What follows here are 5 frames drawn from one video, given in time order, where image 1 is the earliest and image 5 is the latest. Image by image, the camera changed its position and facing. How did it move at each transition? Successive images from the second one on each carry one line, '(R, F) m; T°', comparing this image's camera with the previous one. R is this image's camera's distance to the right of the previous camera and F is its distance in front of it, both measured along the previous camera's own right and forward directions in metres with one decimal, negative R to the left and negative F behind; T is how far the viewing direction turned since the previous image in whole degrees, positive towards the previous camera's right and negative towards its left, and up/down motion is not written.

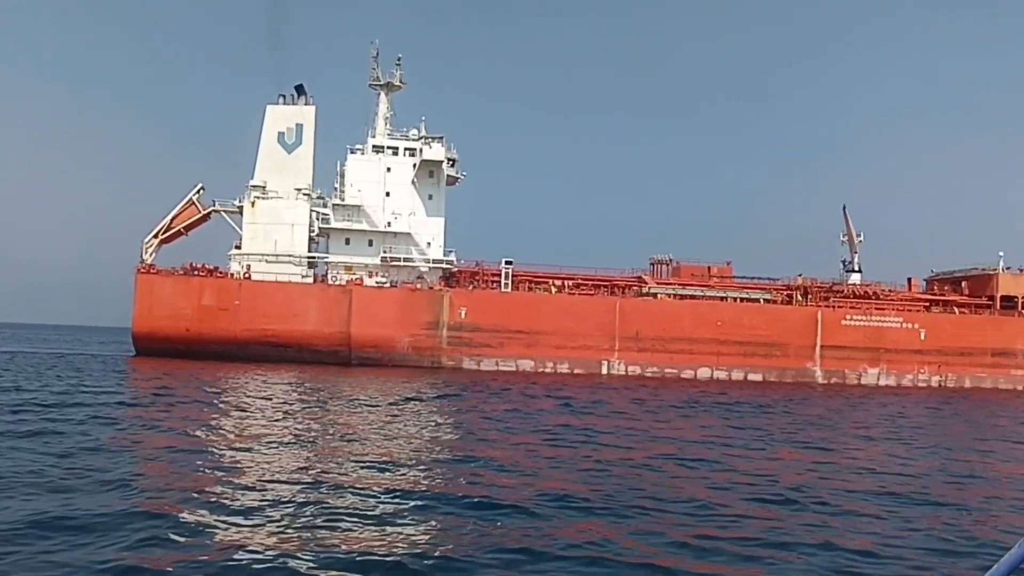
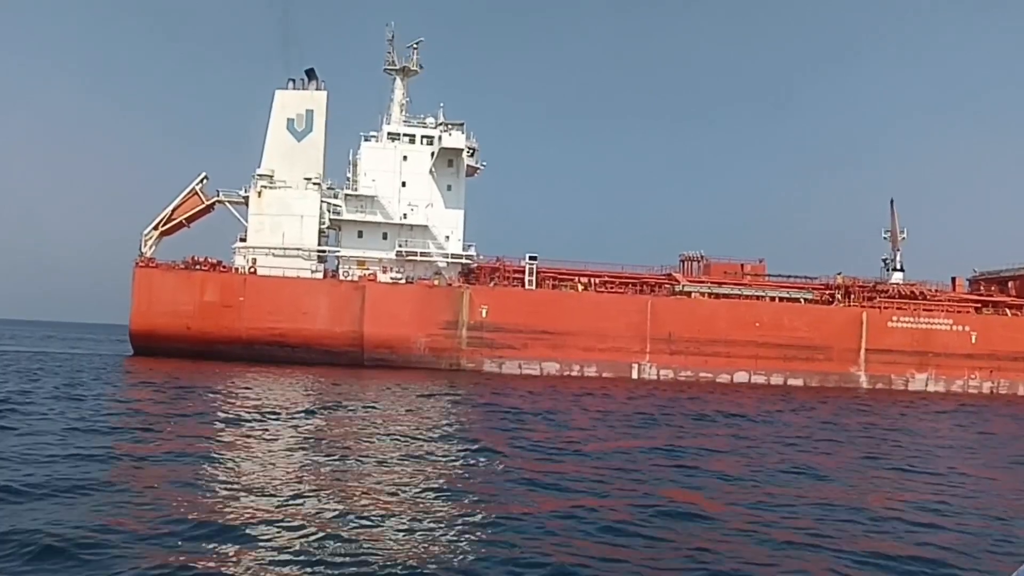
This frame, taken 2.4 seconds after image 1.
(-0.6, +1.5) m; 0°
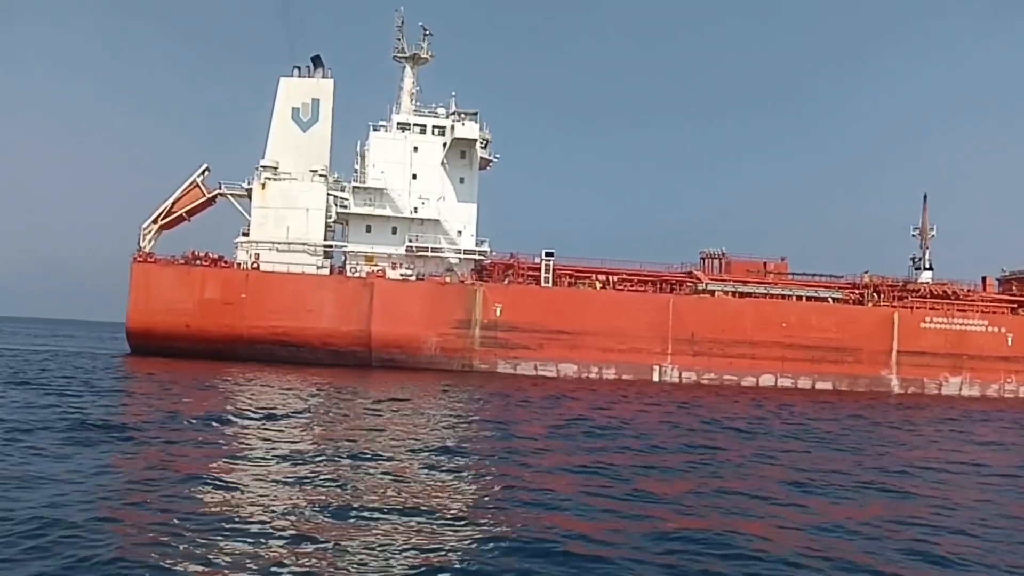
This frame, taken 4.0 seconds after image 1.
(-0.4, +1.0) m; 0°
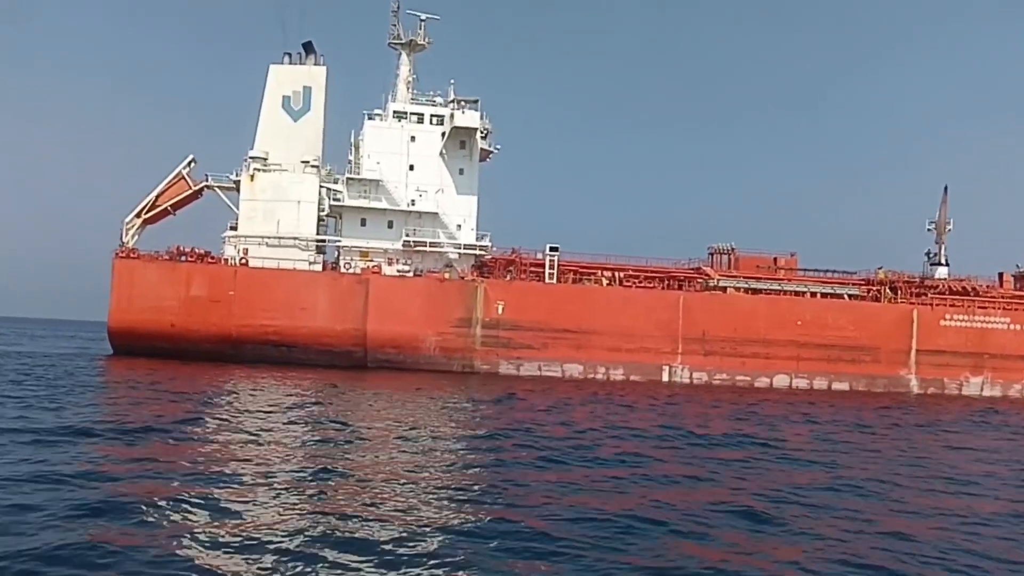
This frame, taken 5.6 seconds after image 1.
(-0.2, +1.0) m; +1°
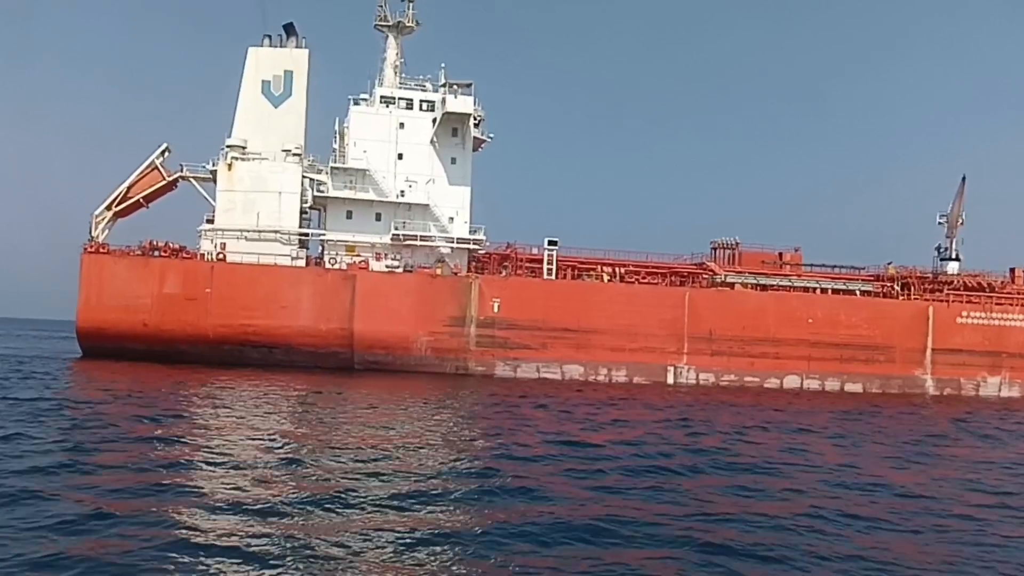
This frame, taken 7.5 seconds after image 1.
(-0.2, +1.1) m; +1°
